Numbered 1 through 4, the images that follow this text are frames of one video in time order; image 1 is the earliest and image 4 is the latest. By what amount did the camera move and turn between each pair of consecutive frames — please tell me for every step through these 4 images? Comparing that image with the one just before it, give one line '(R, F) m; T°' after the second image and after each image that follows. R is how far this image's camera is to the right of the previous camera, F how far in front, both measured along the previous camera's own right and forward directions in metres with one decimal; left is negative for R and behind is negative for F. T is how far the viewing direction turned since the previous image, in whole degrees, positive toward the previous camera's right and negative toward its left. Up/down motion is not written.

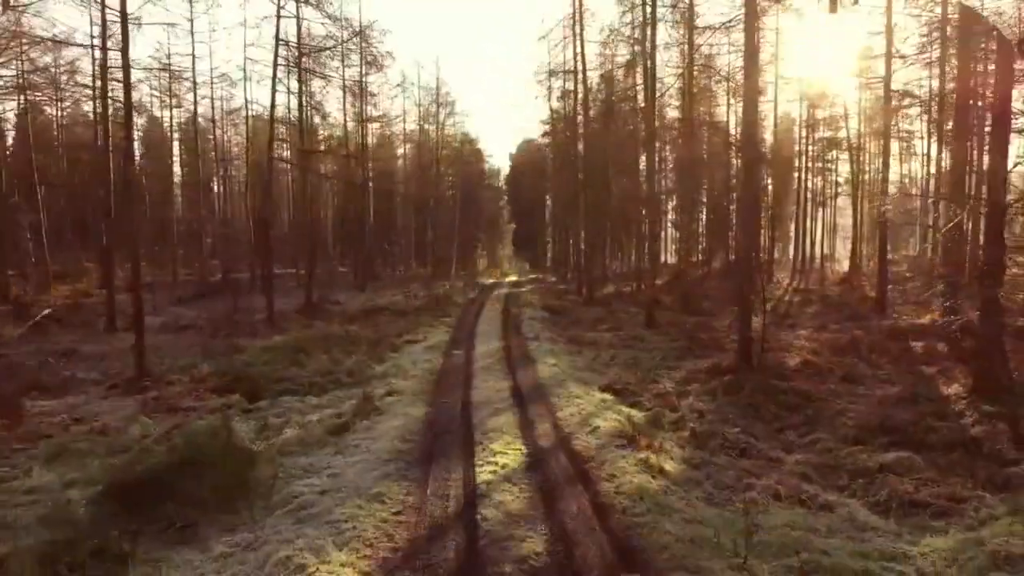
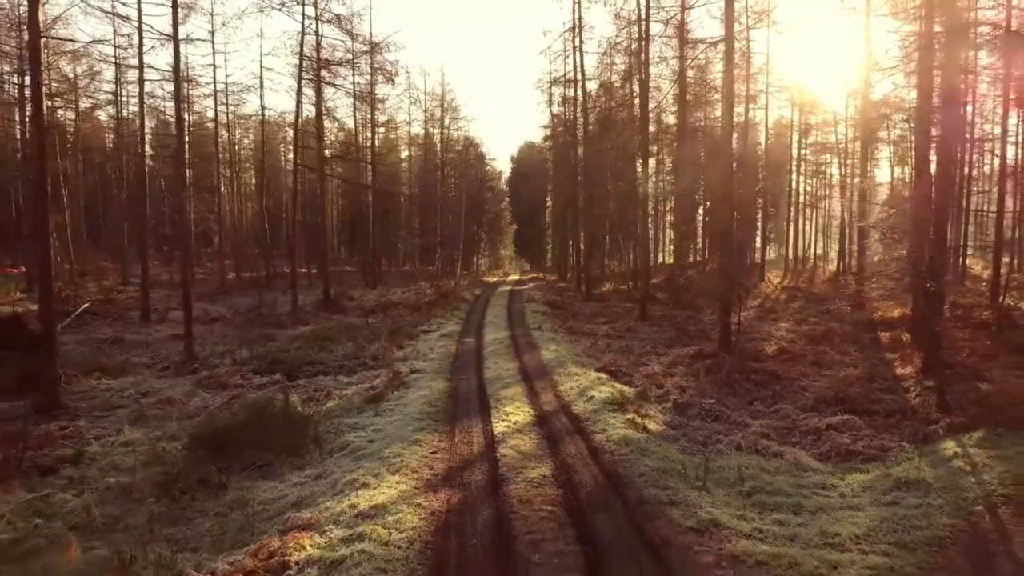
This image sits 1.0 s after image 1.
(-0.1, -1.6) m; 0°
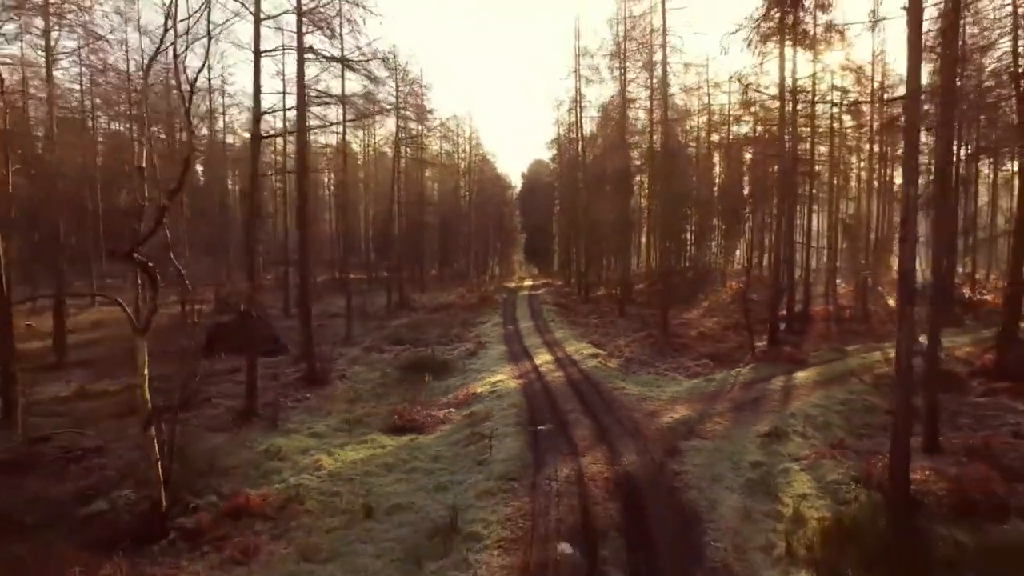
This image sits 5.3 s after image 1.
(-0.8, -10.0) m; 0°
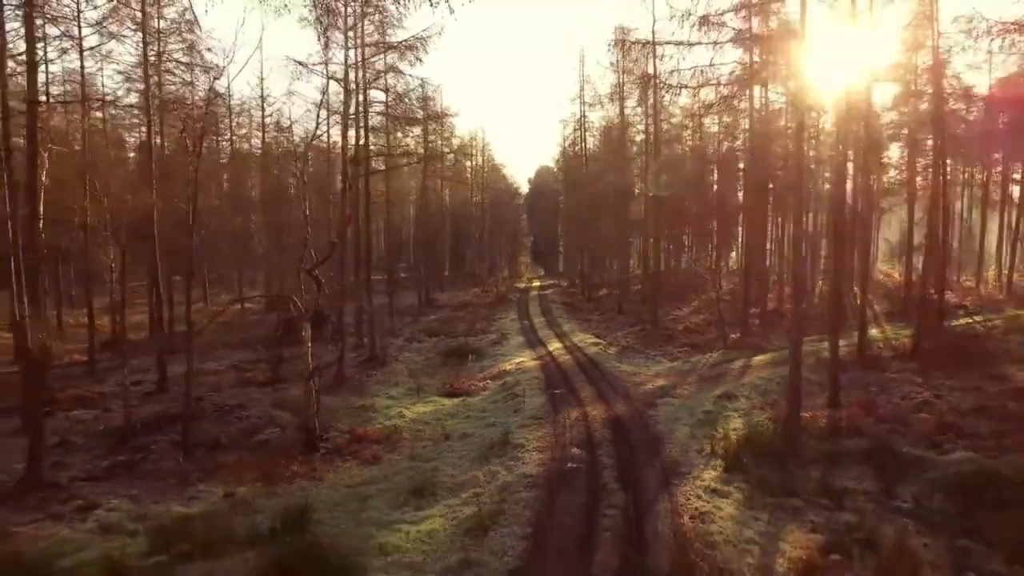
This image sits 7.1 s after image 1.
(-0.5, -4.7) m; 0°
